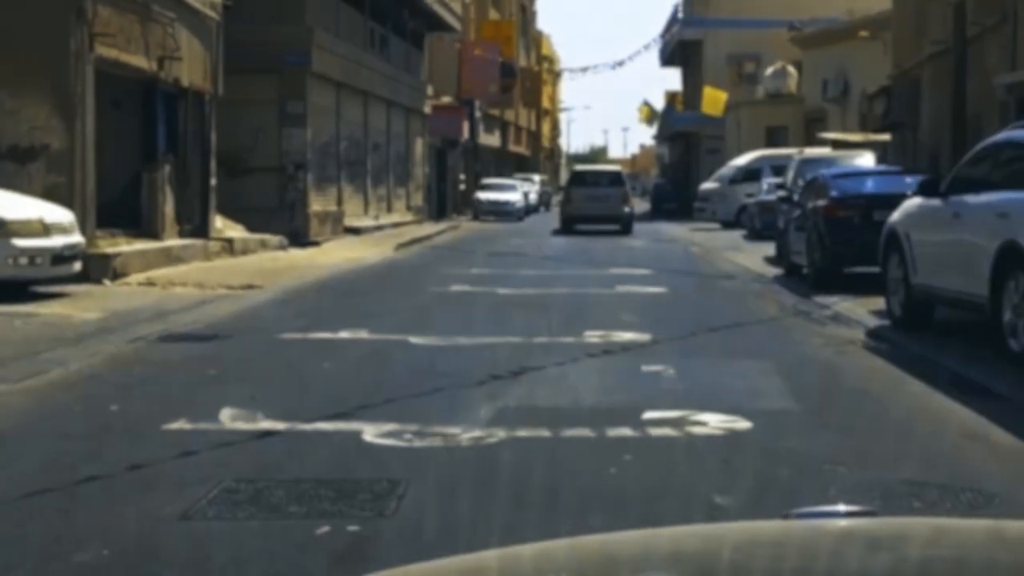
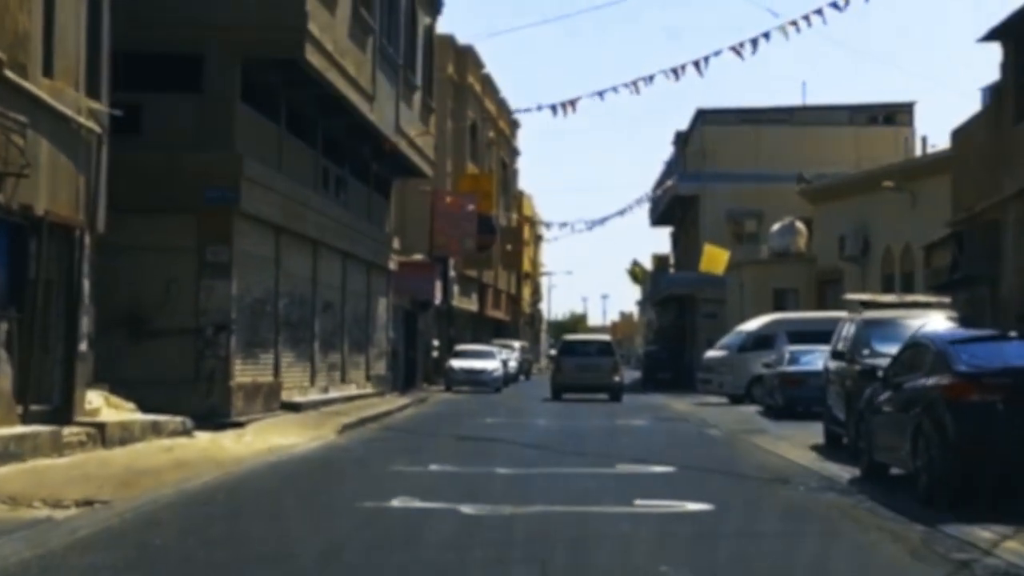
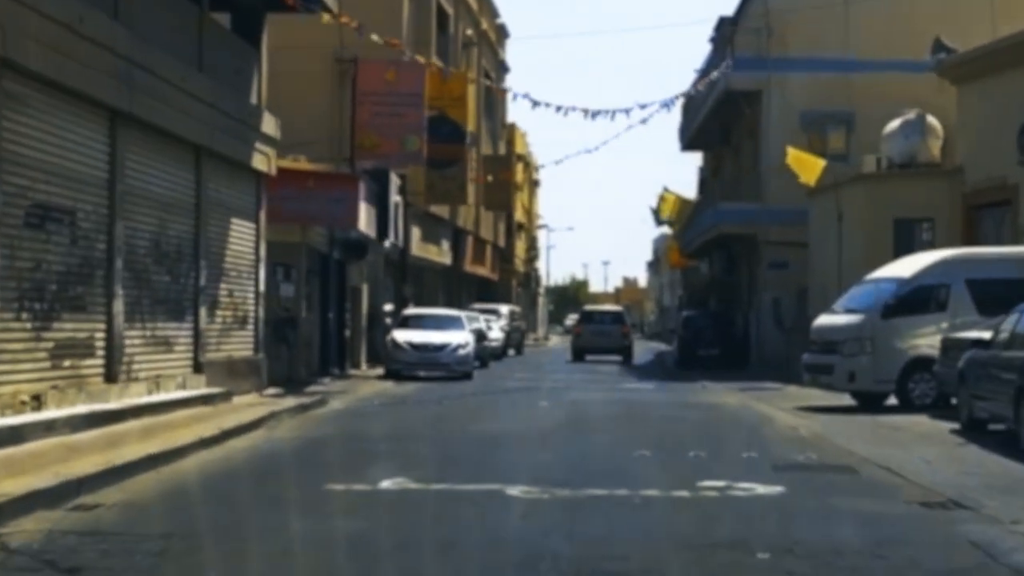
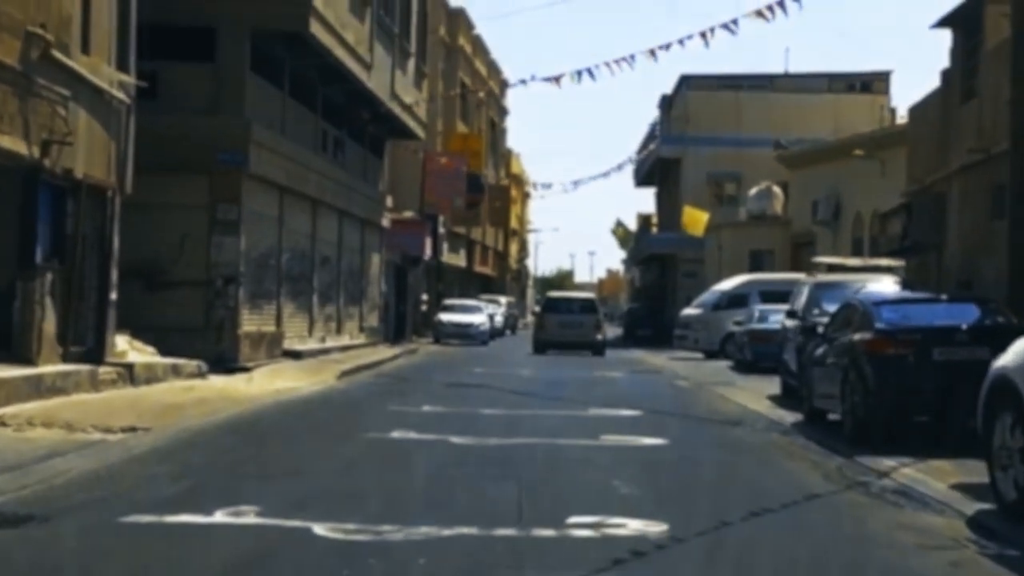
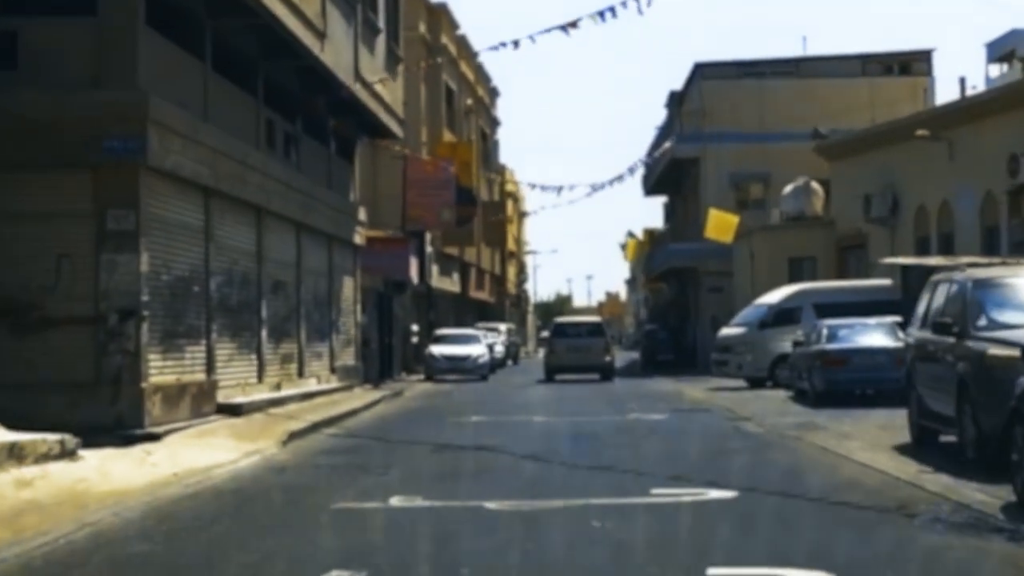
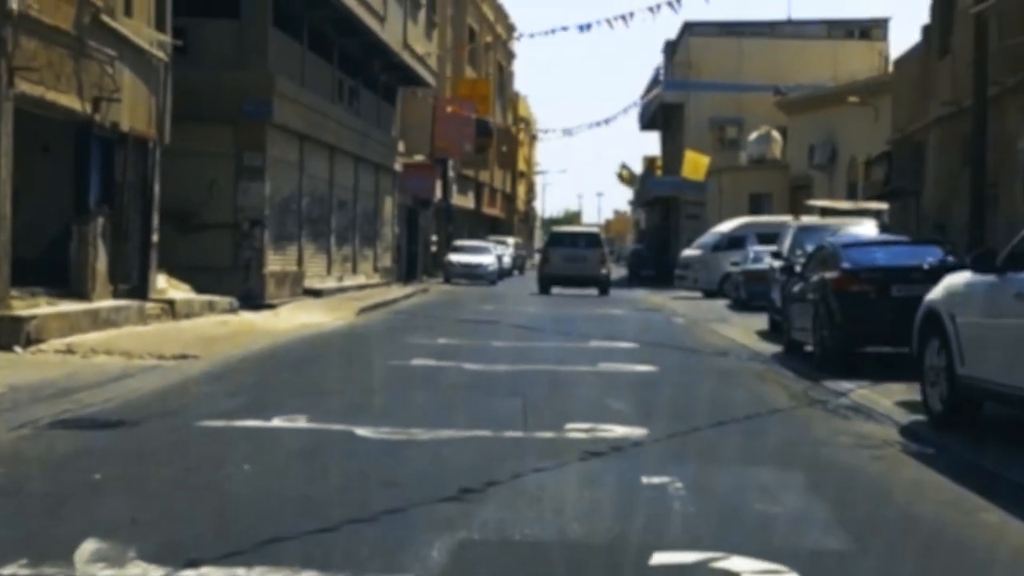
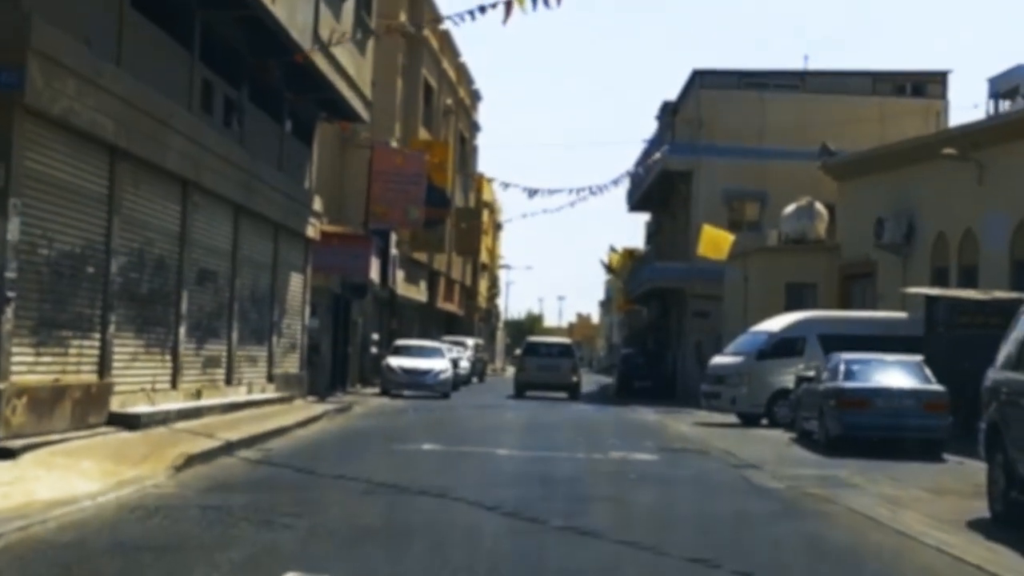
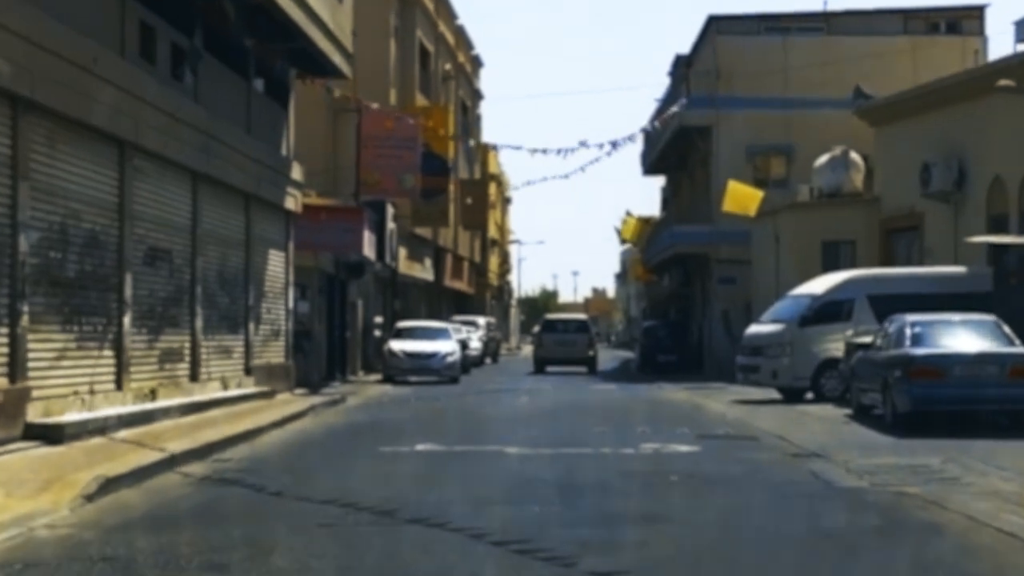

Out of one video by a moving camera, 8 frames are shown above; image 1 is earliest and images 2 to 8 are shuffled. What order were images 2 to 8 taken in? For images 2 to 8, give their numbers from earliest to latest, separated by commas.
6, 4, 2, 5, 7, 8, 3
